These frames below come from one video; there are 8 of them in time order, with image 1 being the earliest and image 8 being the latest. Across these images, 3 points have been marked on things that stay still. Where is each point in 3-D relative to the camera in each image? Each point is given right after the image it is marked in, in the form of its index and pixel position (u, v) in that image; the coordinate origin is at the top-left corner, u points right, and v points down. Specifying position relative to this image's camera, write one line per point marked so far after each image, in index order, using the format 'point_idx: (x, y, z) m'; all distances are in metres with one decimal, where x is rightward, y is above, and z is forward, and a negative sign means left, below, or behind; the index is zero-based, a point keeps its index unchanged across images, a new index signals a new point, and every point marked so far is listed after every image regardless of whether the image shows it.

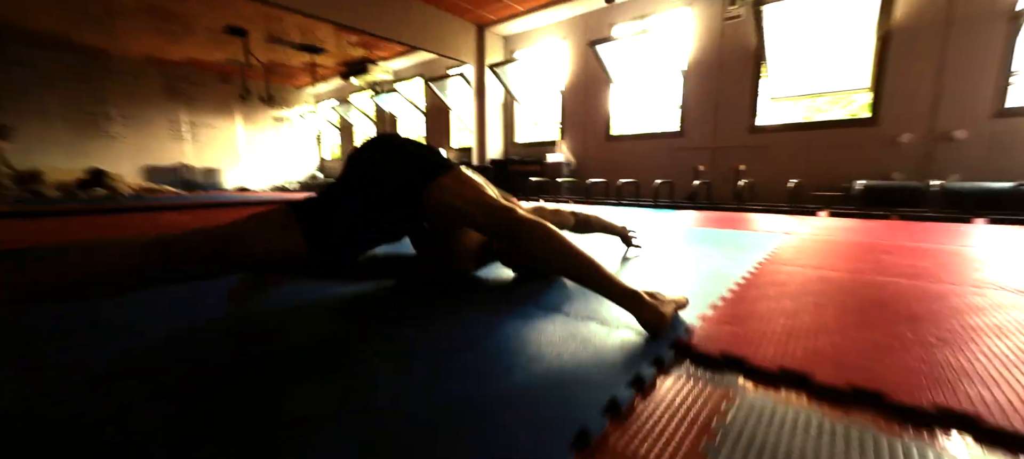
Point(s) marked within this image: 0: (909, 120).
0: (+4.2, +1.1, +4.1) m
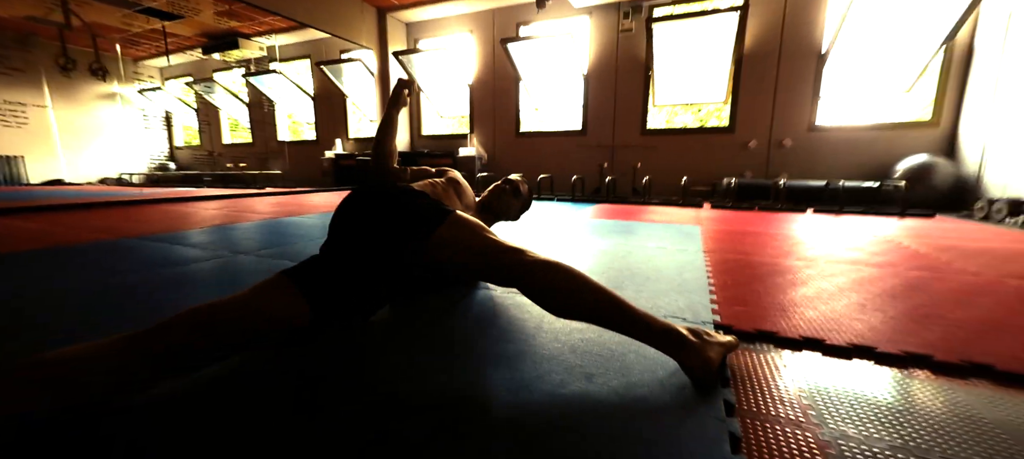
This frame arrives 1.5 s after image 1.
0: (+3.3, +1.3, +5.2) m
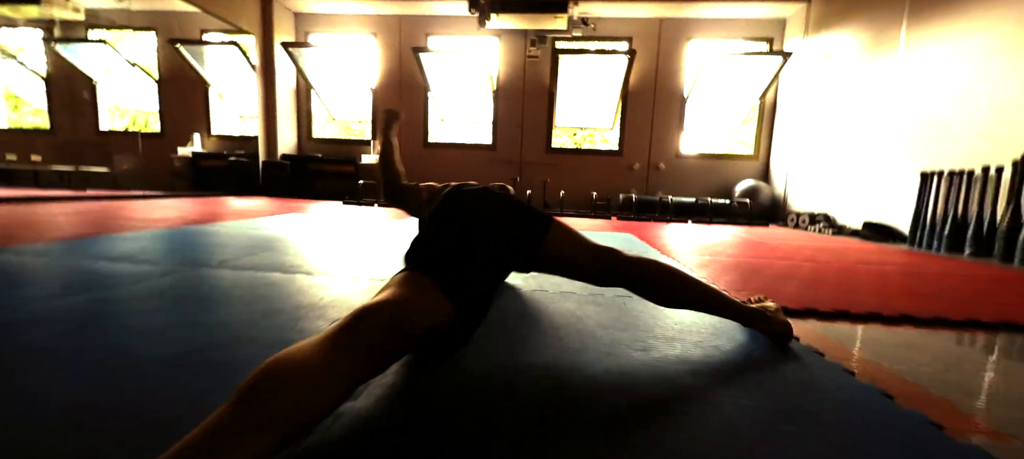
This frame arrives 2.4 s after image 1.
0: (+2.0, +1.2, +6.2) m
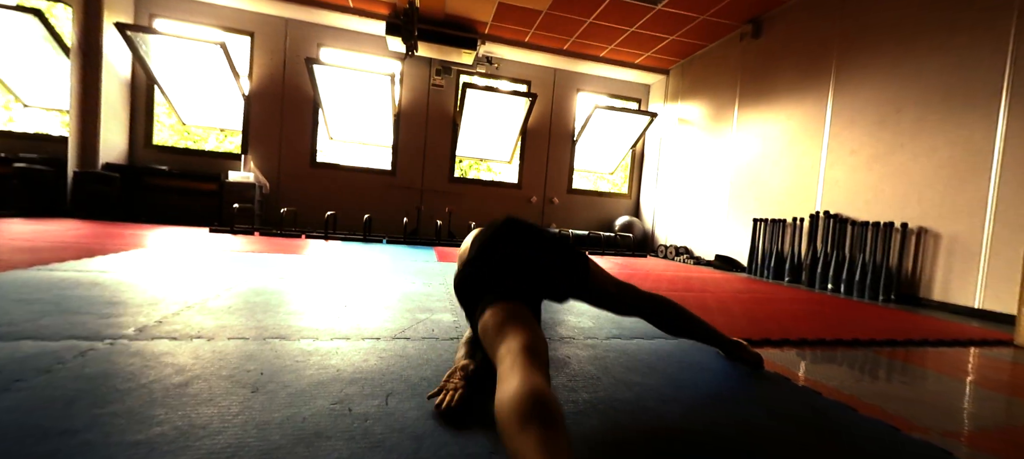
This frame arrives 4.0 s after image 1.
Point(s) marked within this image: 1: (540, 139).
0: (+0.4, +0.7, +6.7) m
1: (+0.5, +1.5, +6.7) m
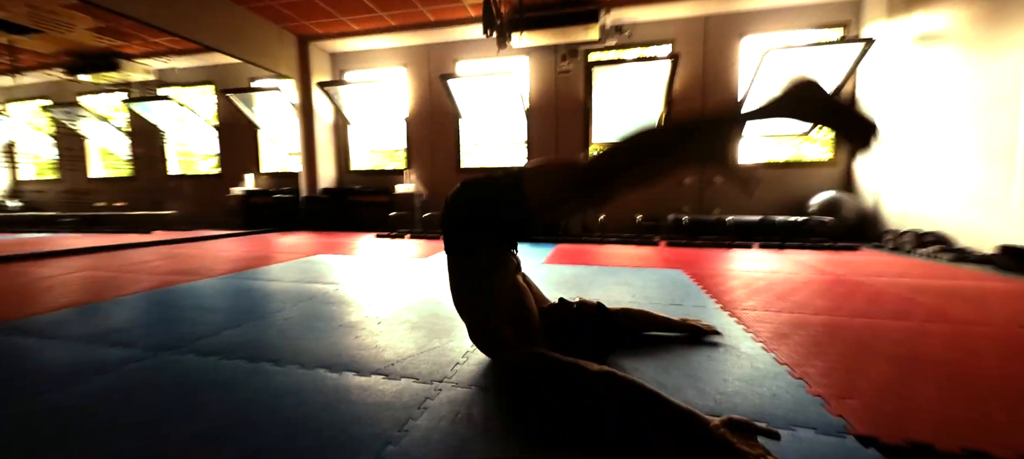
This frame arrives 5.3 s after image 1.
0: (+2.5, +0.9, +5.6) m
1: (+2.5, +1.7, +5.5) m
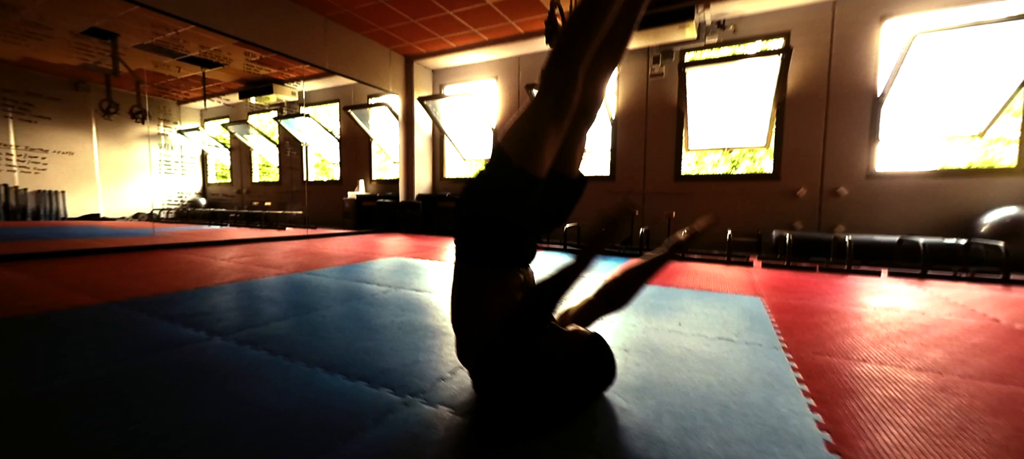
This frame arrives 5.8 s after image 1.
0: (+3.6, +0.6, +4.8) m
1: (+3.6, +1.5, +4.7) m
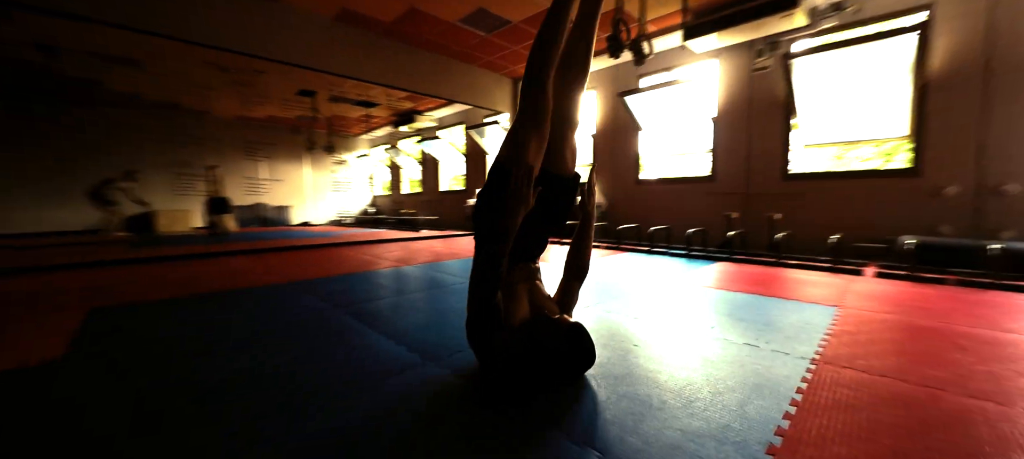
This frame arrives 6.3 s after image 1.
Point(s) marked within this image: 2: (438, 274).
0: (+4.5, +0.6, +4.0) m
1: (+4.5, +1.4, +3.9) m
2: (-0.8, -0.5, +4.2) m
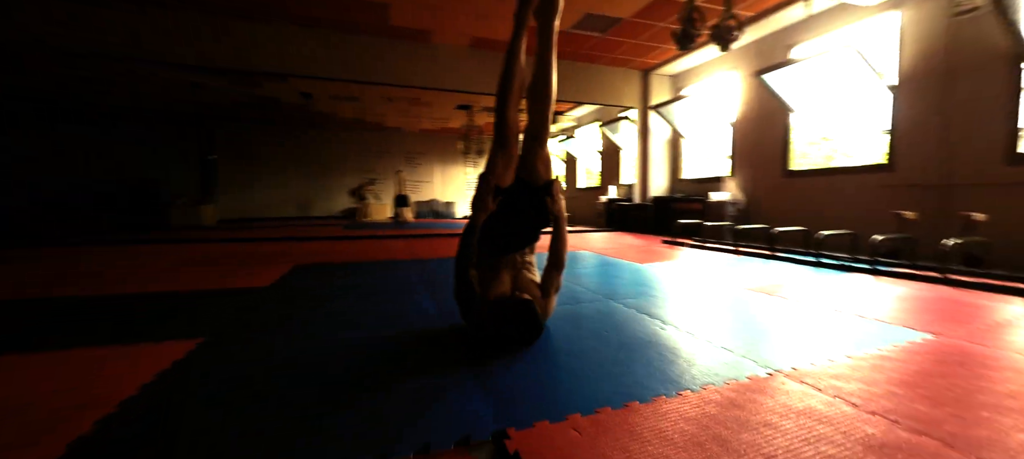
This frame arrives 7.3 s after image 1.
0: (+4.9, +0.5, +2.2) m
1: (+4.9, +1.3, +2.1) m
2: (+0.2, -0.4, +4.6) m
